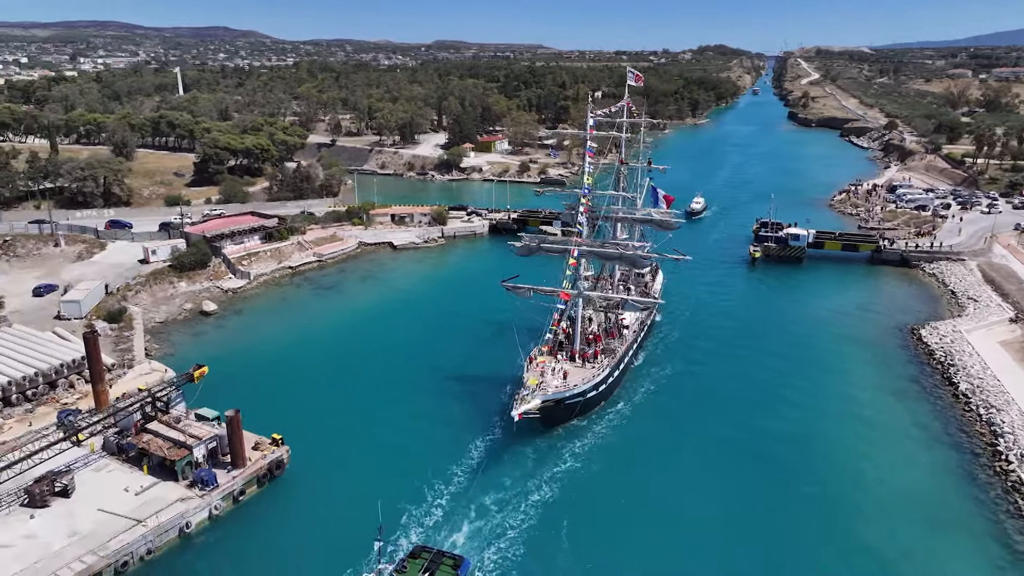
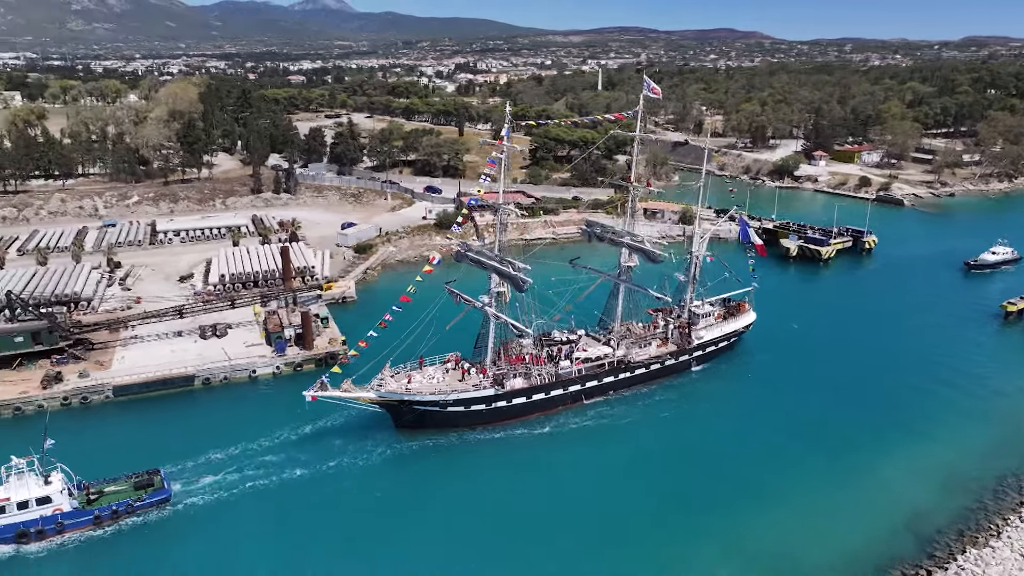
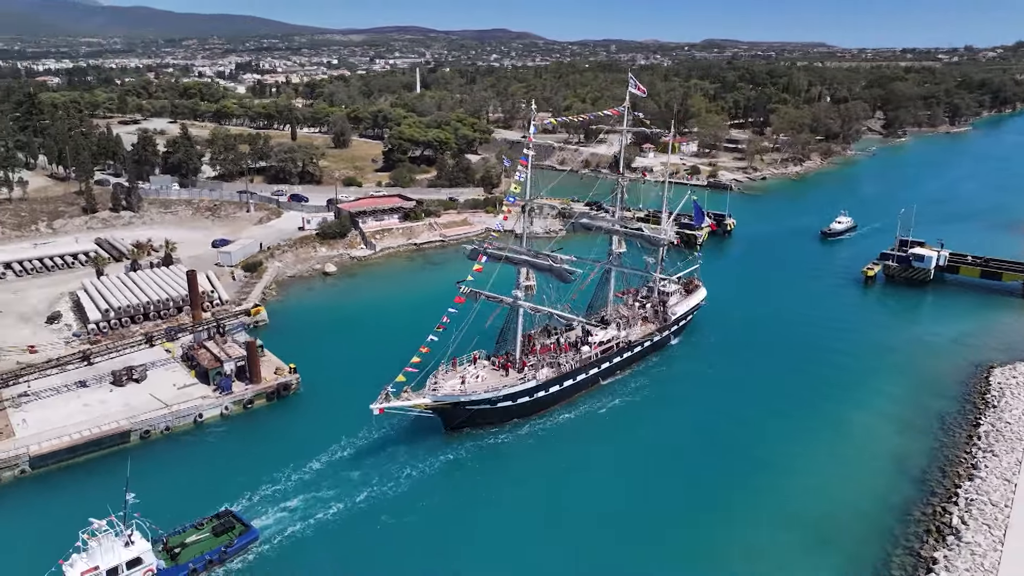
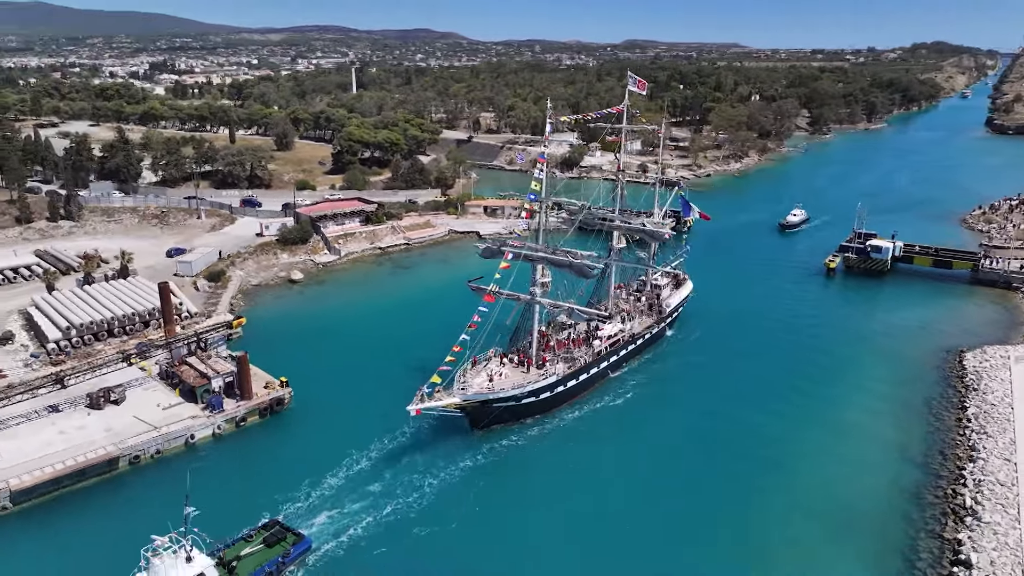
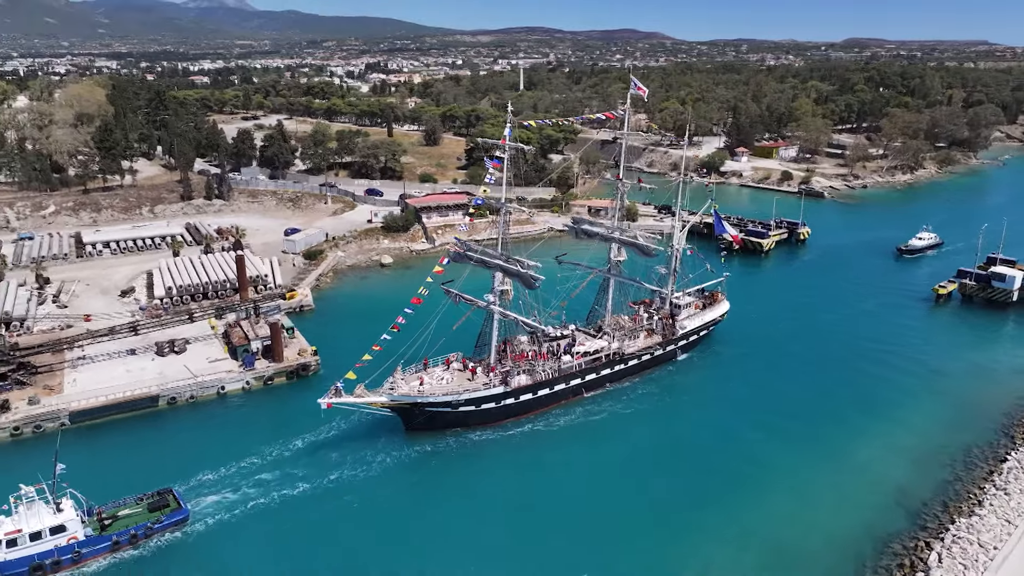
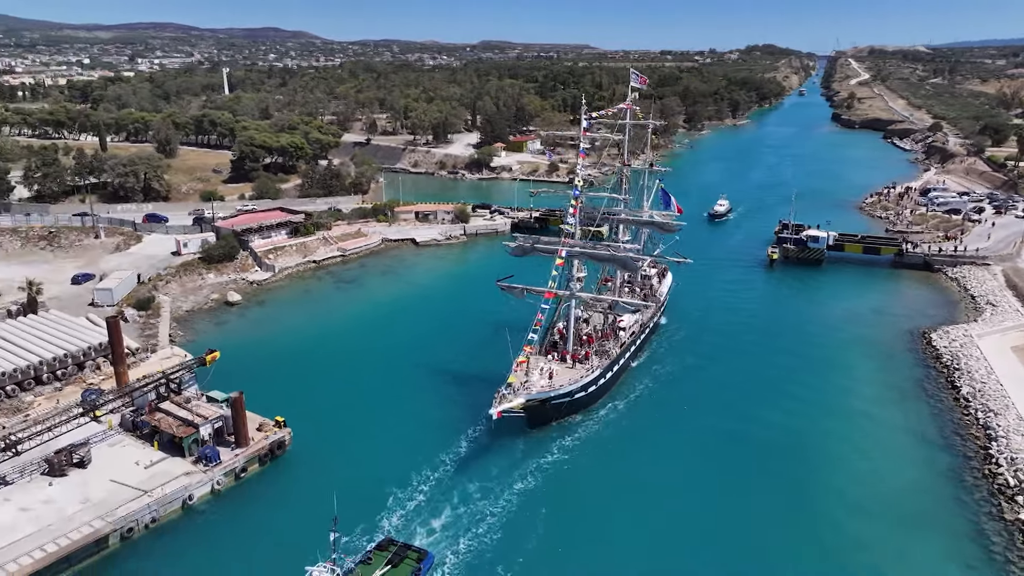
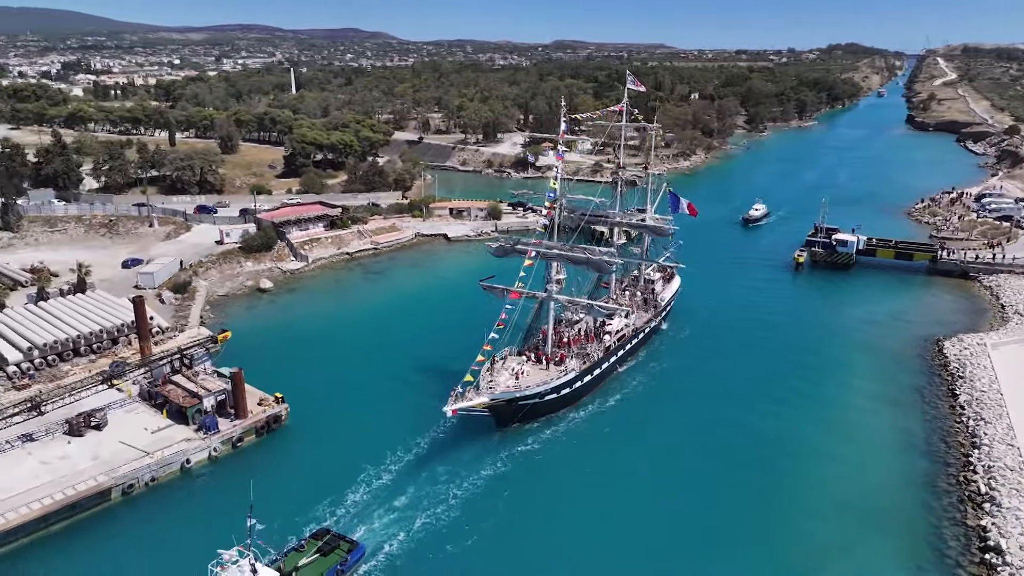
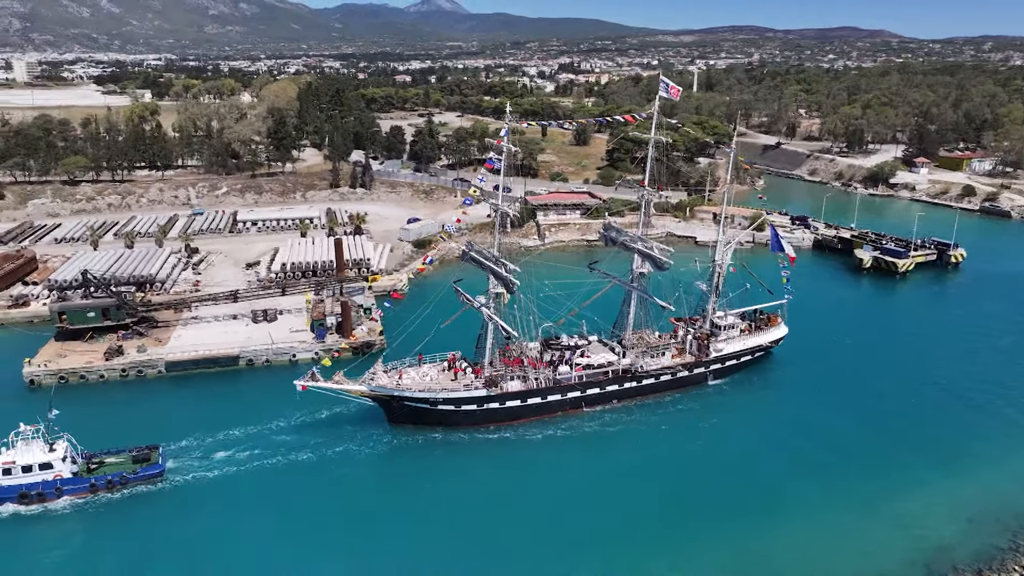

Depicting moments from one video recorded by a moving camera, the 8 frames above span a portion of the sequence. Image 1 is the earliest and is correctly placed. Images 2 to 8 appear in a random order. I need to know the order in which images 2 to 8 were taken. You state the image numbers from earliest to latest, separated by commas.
6, 7, 4, 3, 5, 2, 8
